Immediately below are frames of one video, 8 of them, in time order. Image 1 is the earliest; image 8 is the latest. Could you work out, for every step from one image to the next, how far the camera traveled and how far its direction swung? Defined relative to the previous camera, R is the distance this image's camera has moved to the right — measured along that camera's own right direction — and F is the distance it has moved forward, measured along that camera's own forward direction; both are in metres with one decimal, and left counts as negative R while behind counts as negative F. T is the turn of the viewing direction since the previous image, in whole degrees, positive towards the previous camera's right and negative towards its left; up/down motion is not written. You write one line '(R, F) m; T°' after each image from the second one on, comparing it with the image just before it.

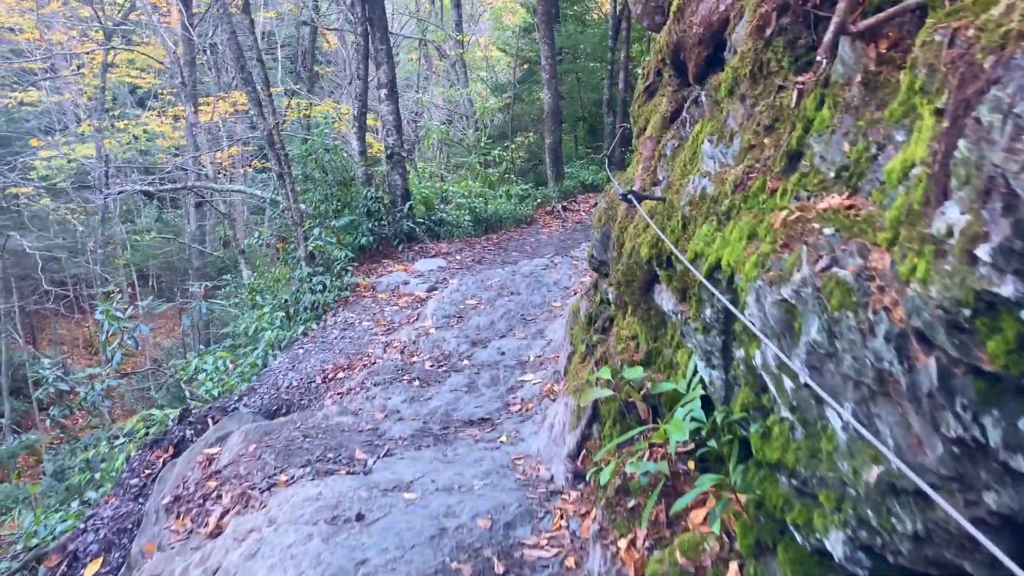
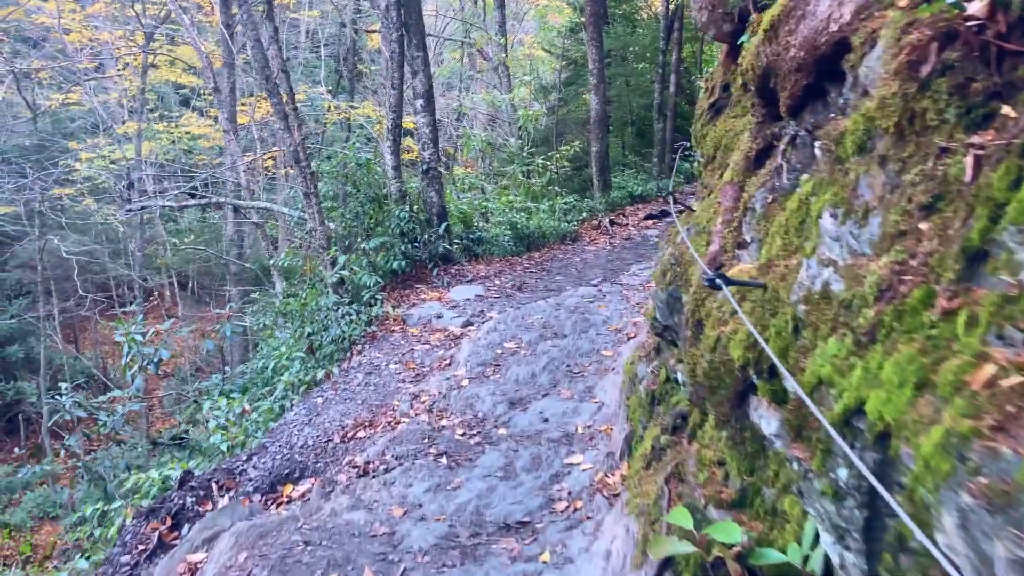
(0.0, +0.8) m; -3°
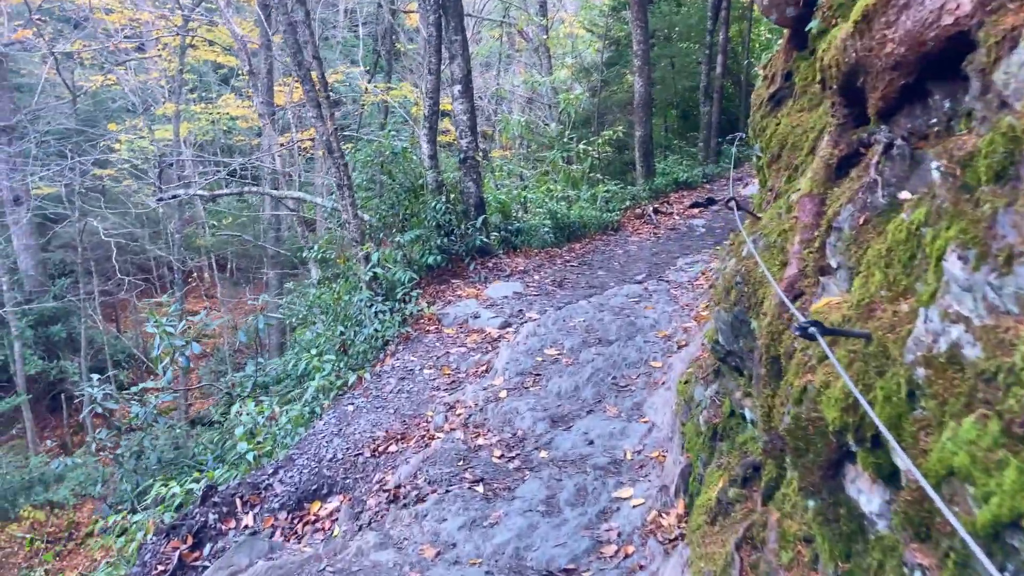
(0.0, +0.4) m; -2°
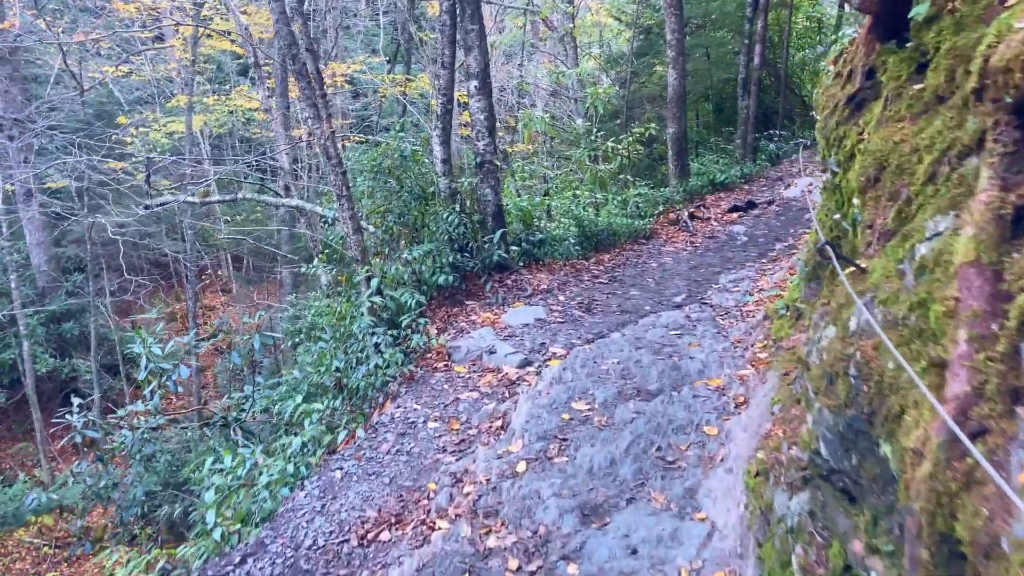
(0.0, +1.1) m; -1°
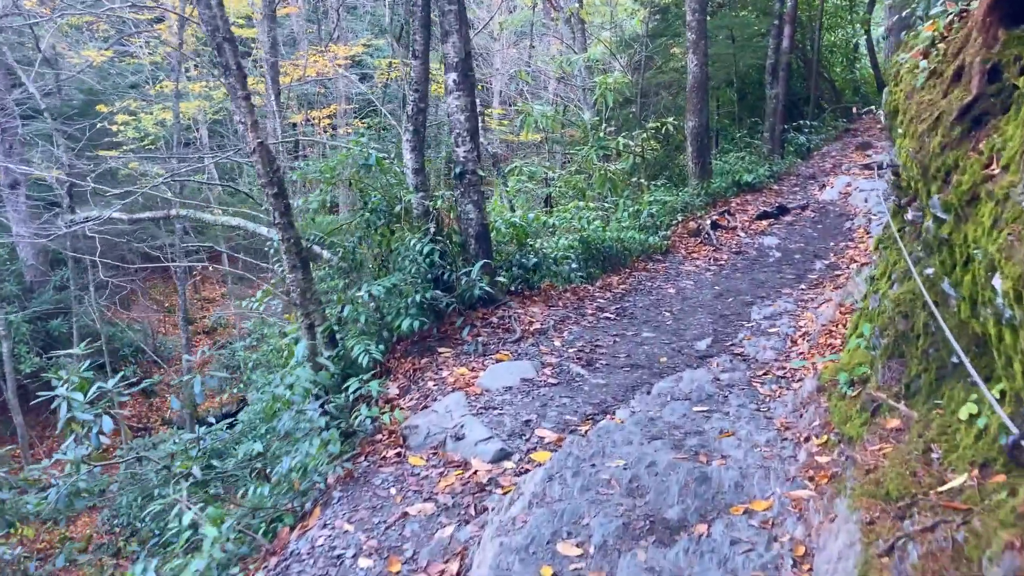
(+0.2, +1.6) m; -1°
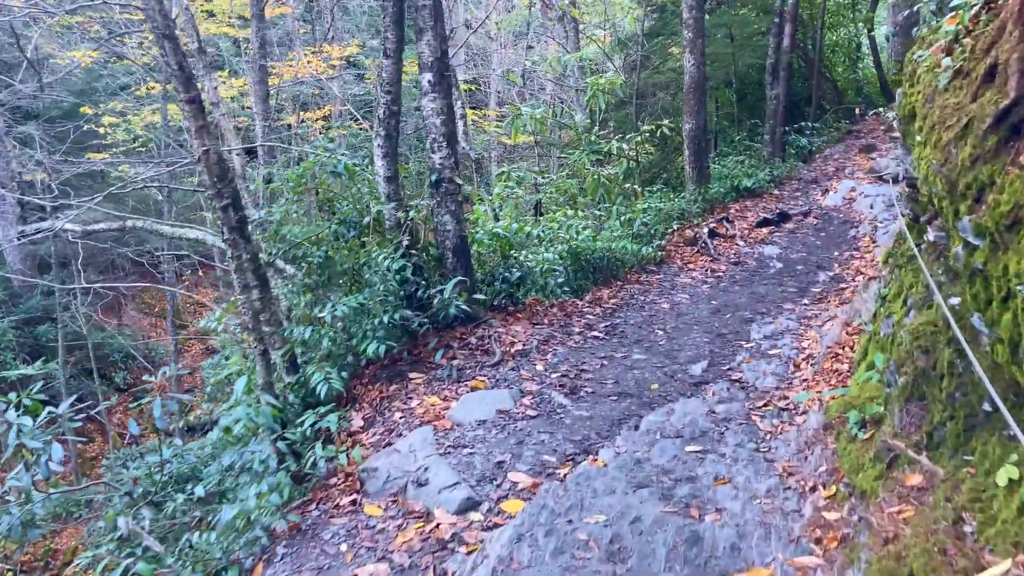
(+0.2, +0.6) m; 0°
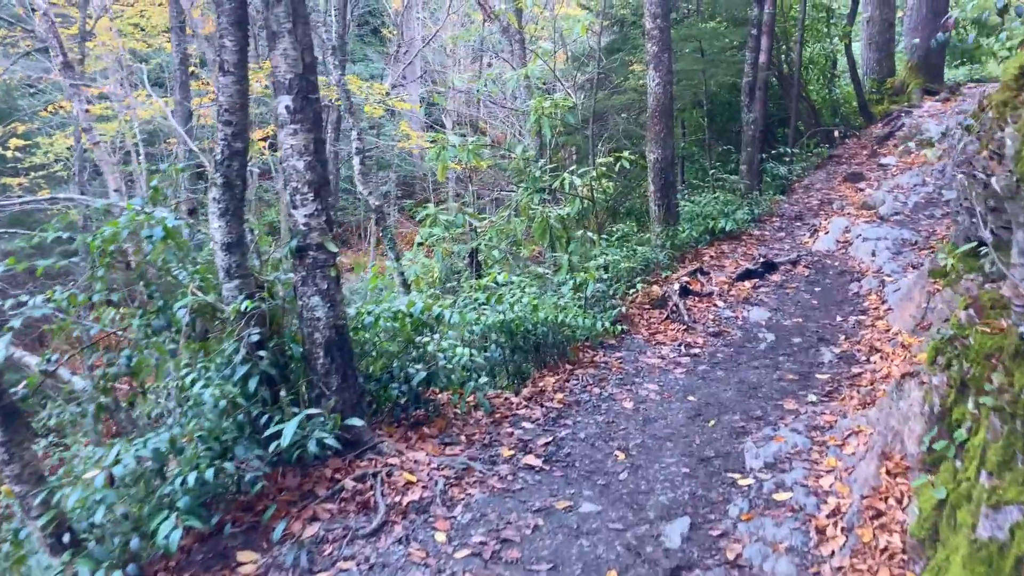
(+0.4, +2.1) m; +2°
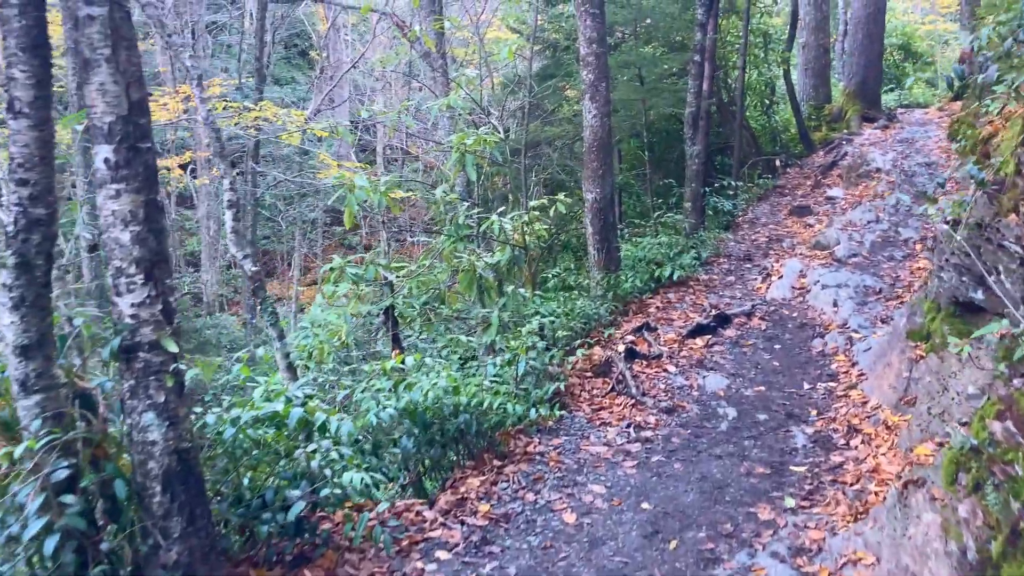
(+0.2, +1.2) m; +4°
